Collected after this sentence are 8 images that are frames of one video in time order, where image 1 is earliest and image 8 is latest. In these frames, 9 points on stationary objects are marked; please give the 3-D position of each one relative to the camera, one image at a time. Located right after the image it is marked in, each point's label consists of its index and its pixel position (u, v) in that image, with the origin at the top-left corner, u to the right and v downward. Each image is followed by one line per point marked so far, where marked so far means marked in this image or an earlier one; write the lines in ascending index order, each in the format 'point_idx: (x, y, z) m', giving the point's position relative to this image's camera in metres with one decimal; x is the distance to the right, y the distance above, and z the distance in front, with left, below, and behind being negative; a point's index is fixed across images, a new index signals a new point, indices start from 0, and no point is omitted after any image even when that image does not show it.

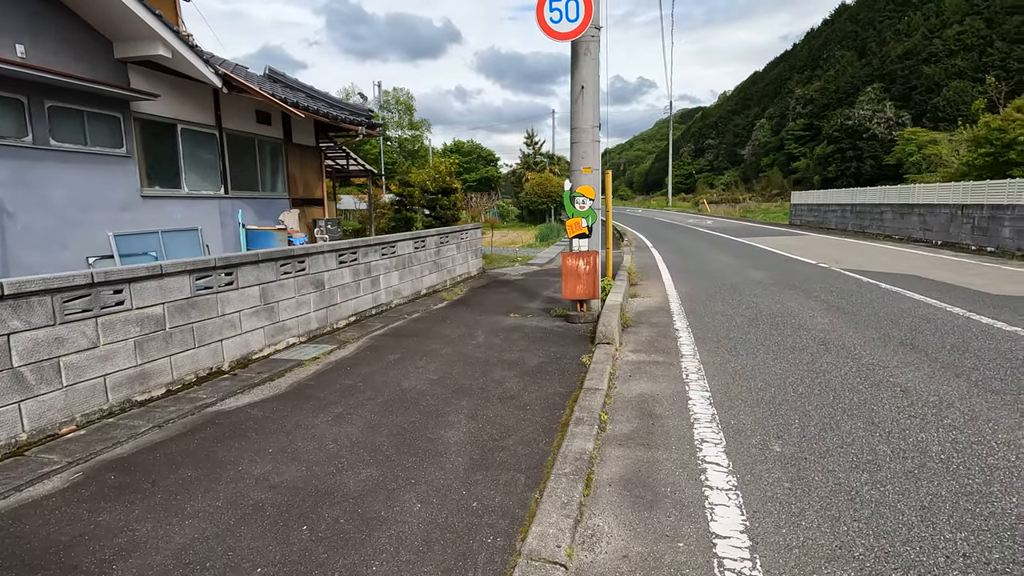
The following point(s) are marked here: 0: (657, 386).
0: (+1.0, -0.7, +3.9) m
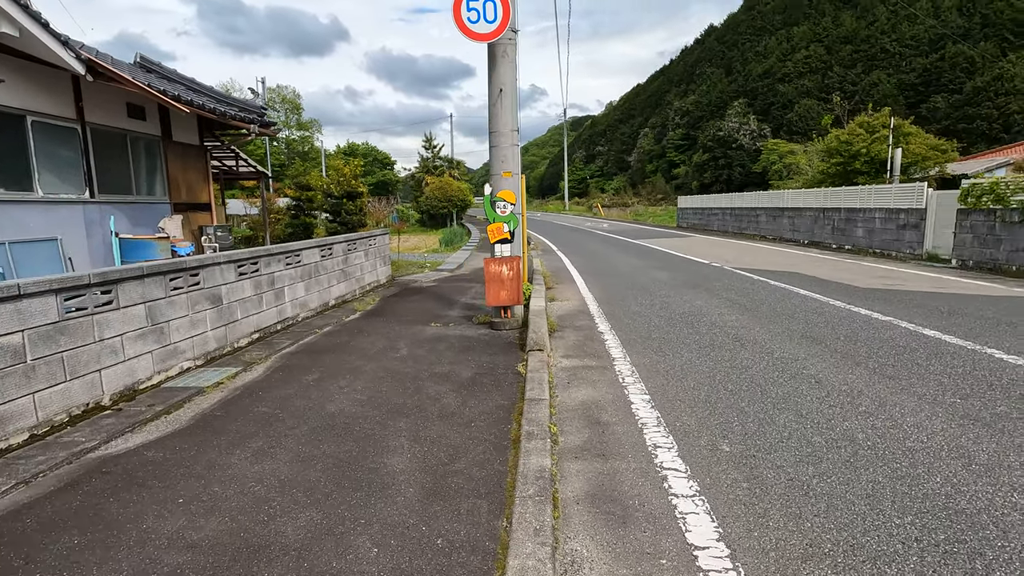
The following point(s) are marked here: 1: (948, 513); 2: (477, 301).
0: (+0.6, -0.7, +3.8) m
1: (+1.8, -0.9, +2.2) m
2: (-0.5, -0.2, +7.9) m
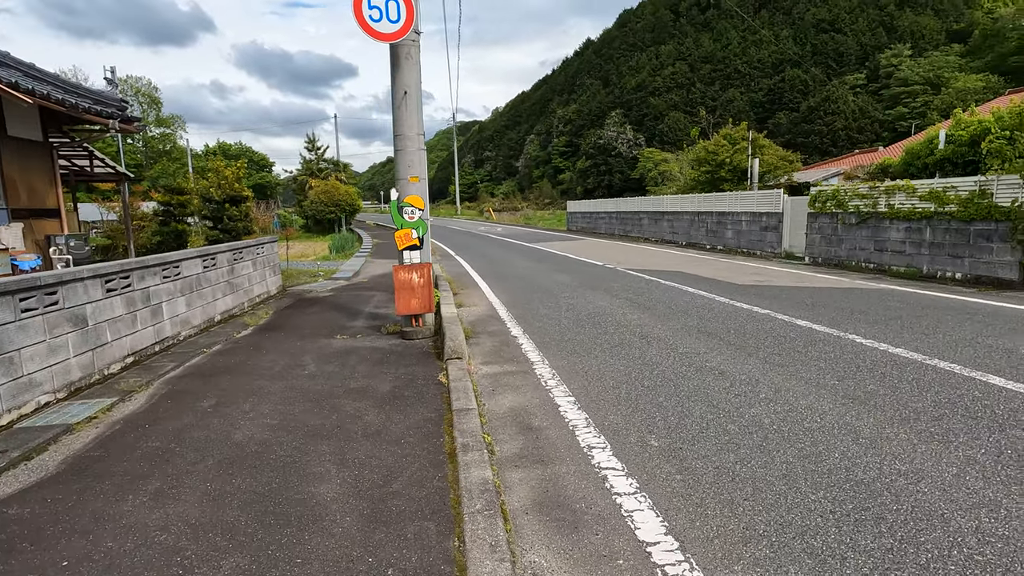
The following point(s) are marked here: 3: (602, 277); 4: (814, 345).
0: (+0.1, -0.8, +3.8) m
1: (+1.6, -0.9, +2.5) m
2: (-1.8, -0.3, +7.6) m
3: (+1.7, +0.2, +10.2) m
4: (+2.8, -0.5, +4.9) m
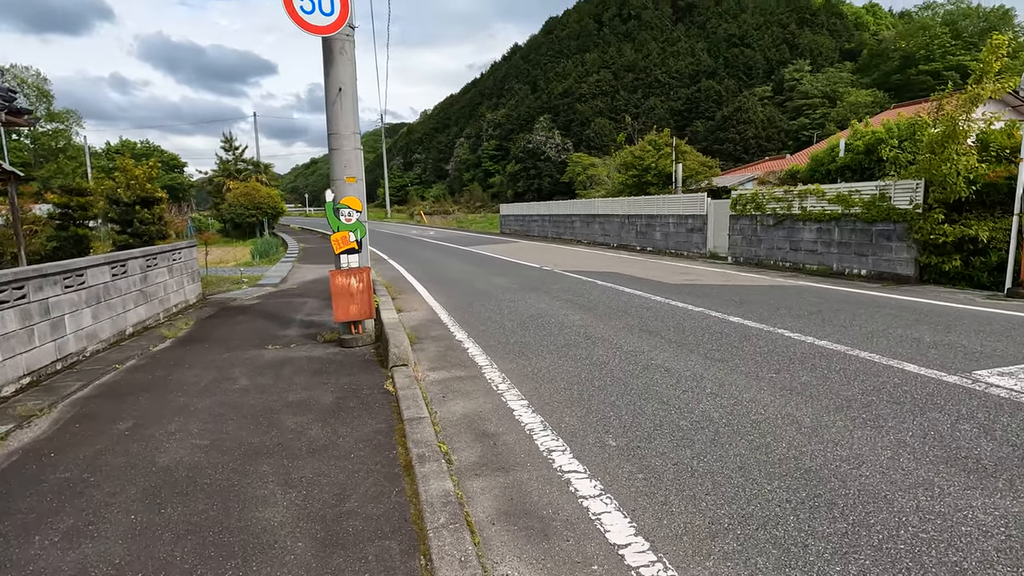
0: (-0.3, -0.8, +3.8) m
1: (+1.4, -0.9, +2.6) m
2: (-2.6, -0.4, +7.2) m
3: (+0.5, +0.2, +10.3) m
4: (+2.3, -0.5, +5.2) m
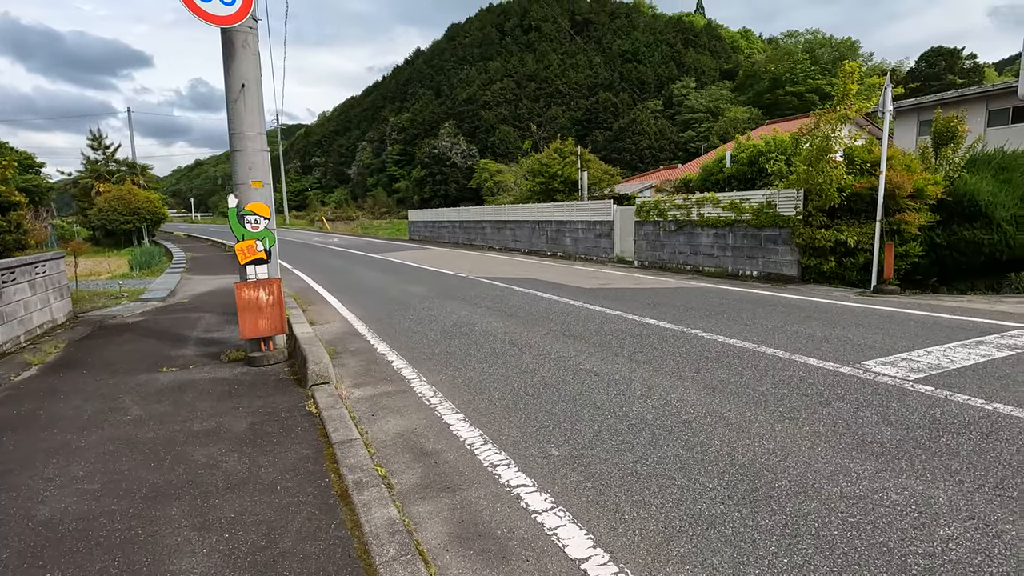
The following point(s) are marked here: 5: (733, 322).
0: (-0.7, -0.9, +3.6) m
1: (+1.2, -0.9, +2.7) m
2: (-3.6, -0.6, +6.6) m
3: (-1.0, 0.0, +10.1) m
4: (+1.6, -0.5, +5.4) m
5: (+2.6, -0.4, +6.3) m
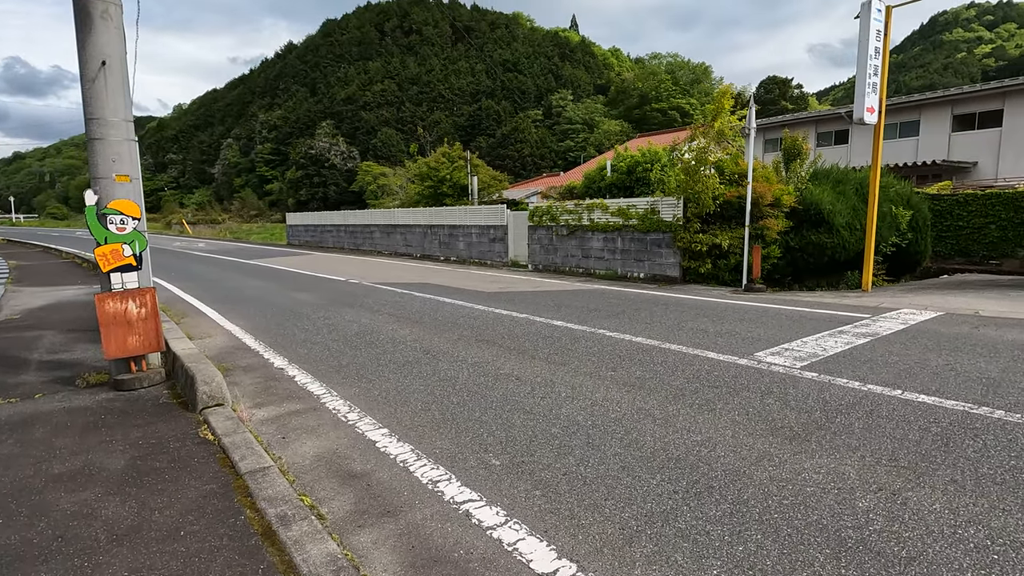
0: (-1.1, -0.9, +3.3) m
1: (+0.9, -0.9, +2.8) m
2: (-4.6, -0.7, +5.6) m
3: (-2.9, -0.1, +9.6) m
4: (+0.7, -0.6, +5.5) m
5: (+1.5, -0.4, +6.6) m
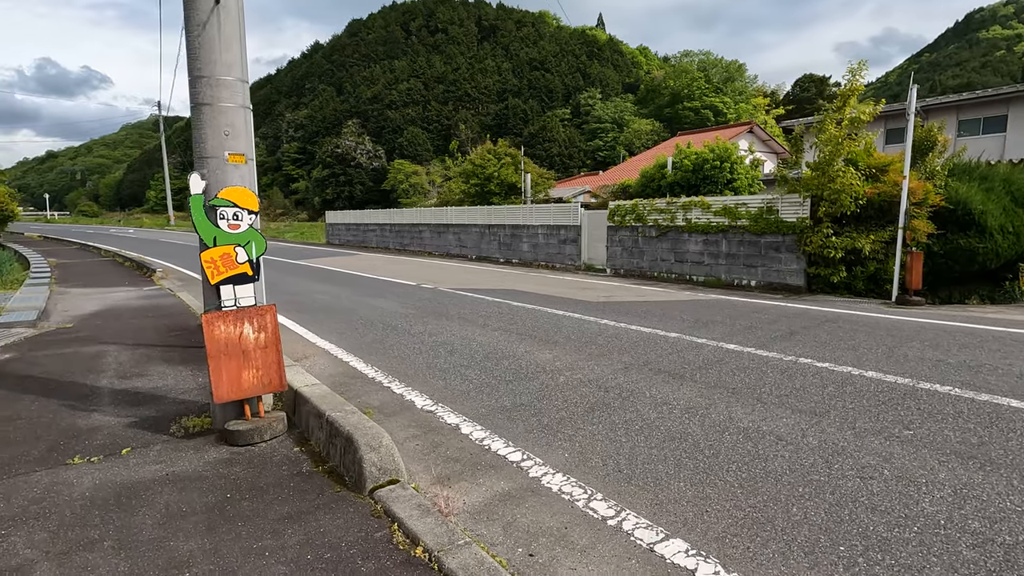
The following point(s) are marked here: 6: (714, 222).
0: (+0.4, -1.0, +2.0) m
1: (+2.3, -1.1, +1.5) m
2: (-3.1, -0.8, +4.5) m
3: (-1.2, -0.2, +8.4) m
4: (+2.2, -0.7, +4.3) m
5: (+3.1, -0.6, +5.3) m
6: (+4.0, +1.3, +10.5) m
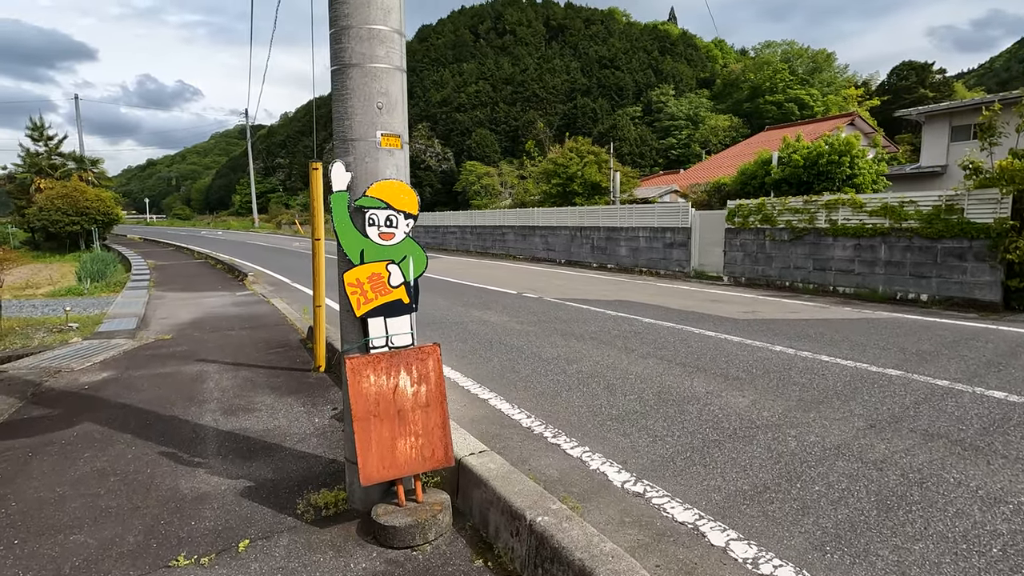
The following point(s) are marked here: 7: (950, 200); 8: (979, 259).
0: (+1.3, -1.2, +0.9) m
1: (+3.2, -1.3, +0.2) m
2: (-1.8, -0.9, +3.7) m
3: (+0.6, -0.4, +7.4) m
4: (+3.5, -0.9, +2.9) m
5: (+4.4, -0.8, +3.8) m
6: (+5.9, +1.1, +8.9) m
7: (+6.5, +1.3, +7.9) m
8: (+6.7, +0.4, +7.7) m
